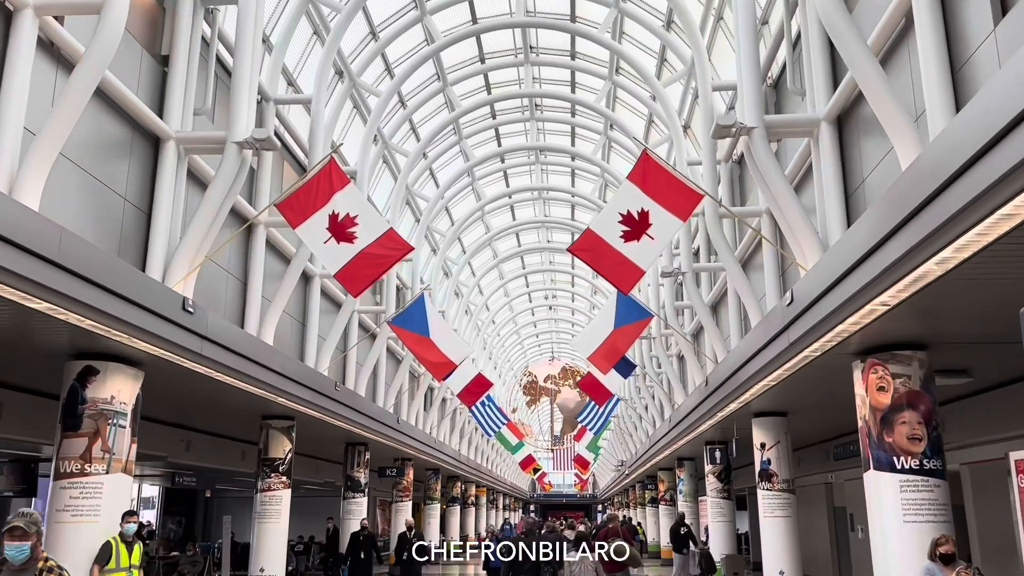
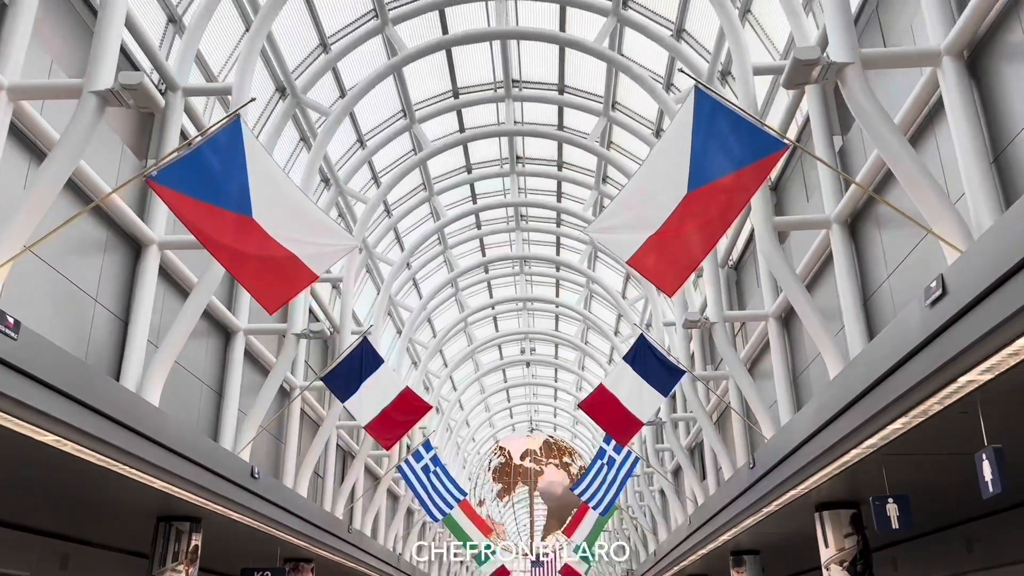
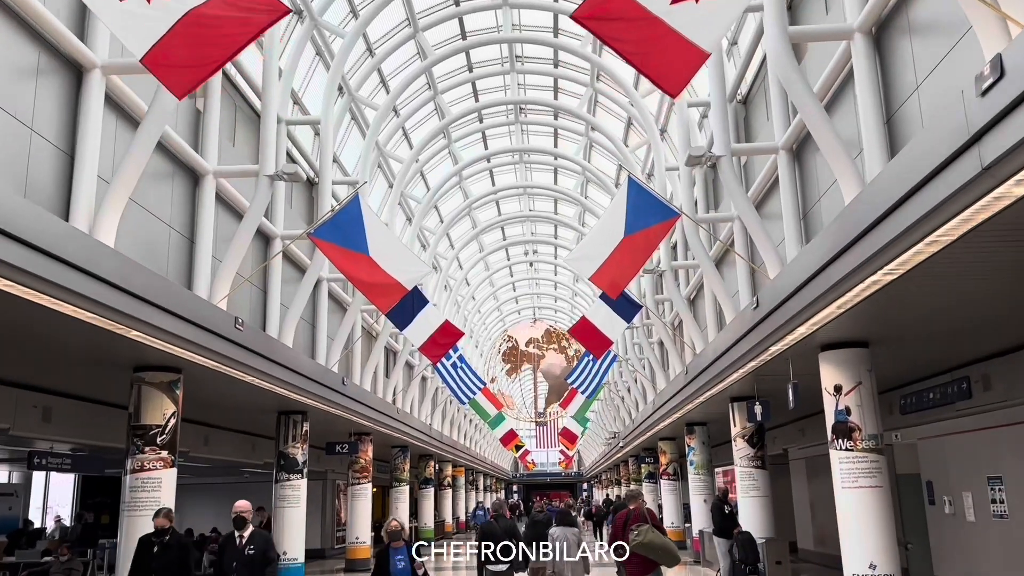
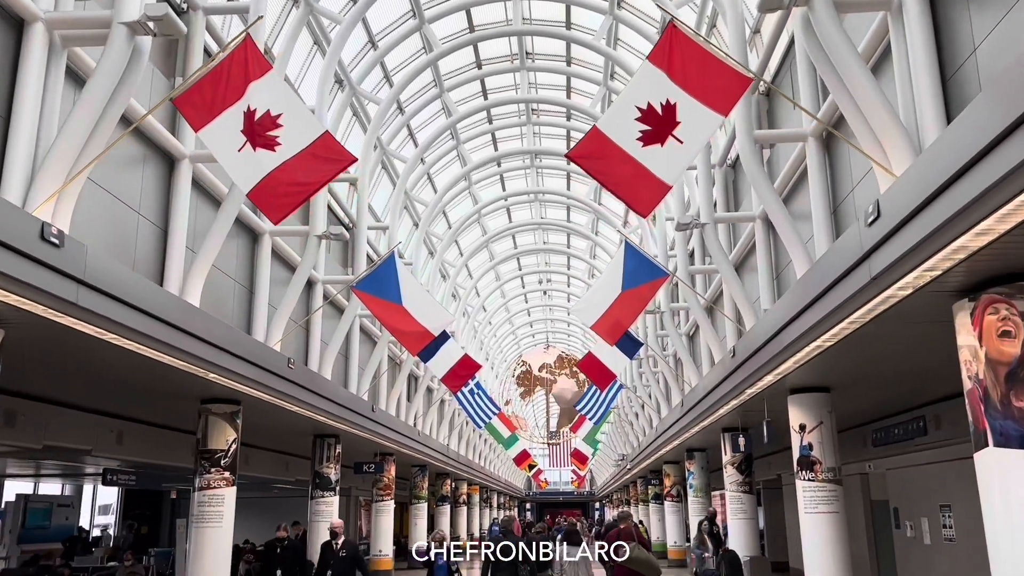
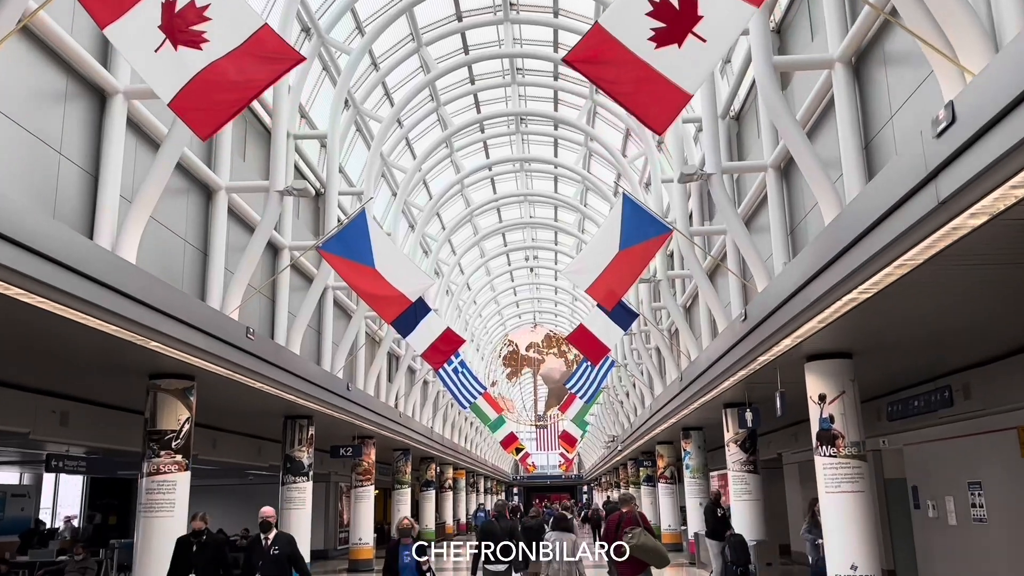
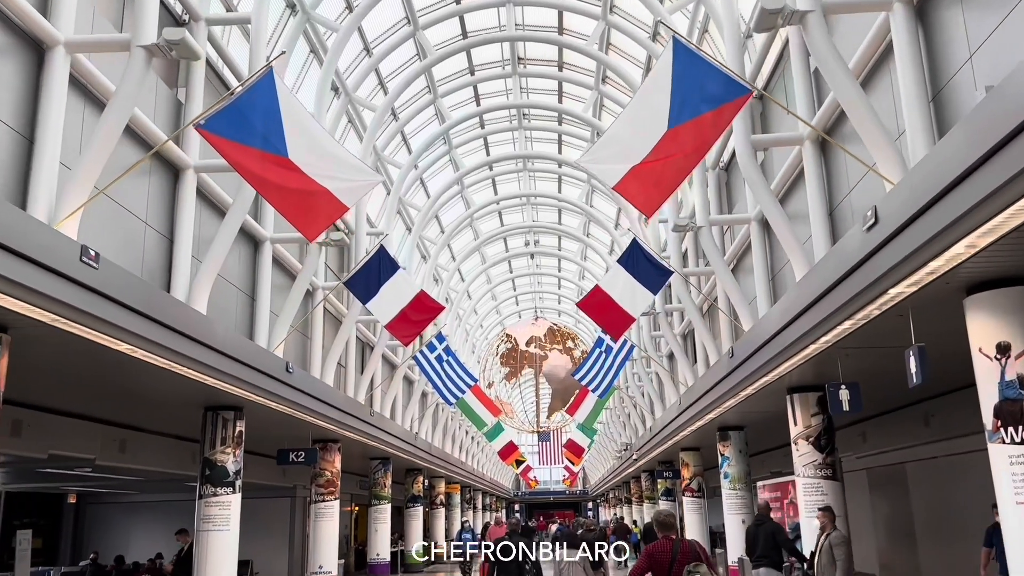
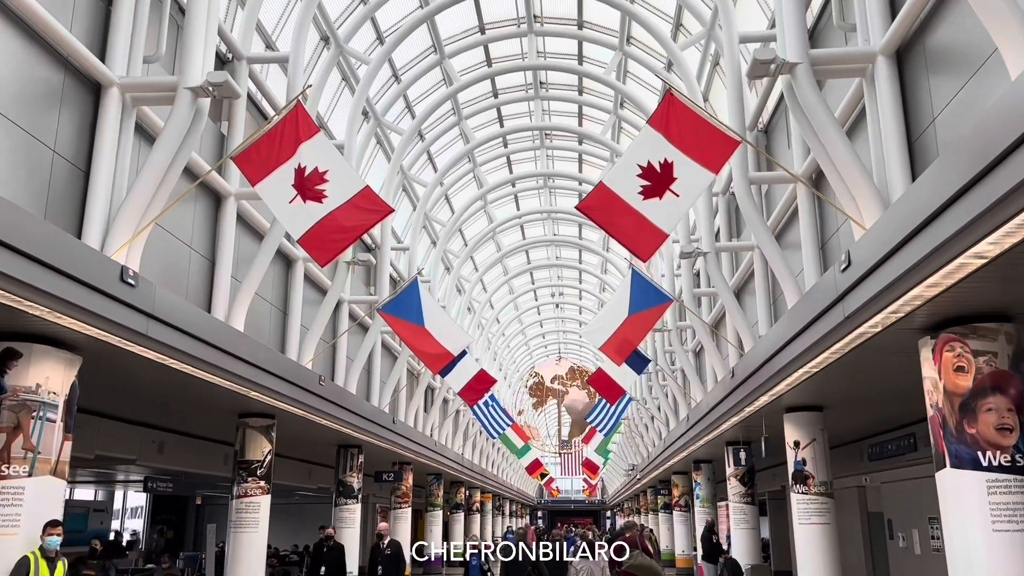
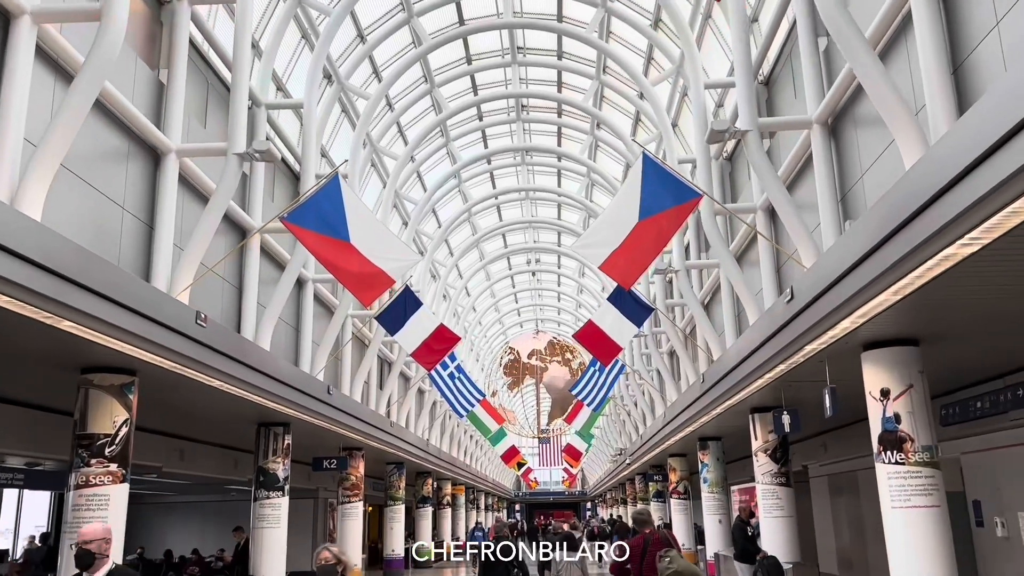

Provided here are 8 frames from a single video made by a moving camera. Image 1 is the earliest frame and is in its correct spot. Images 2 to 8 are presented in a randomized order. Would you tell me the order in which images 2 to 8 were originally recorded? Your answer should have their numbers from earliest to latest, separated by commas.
7, 4, 5, 3, 8, 6, 2
